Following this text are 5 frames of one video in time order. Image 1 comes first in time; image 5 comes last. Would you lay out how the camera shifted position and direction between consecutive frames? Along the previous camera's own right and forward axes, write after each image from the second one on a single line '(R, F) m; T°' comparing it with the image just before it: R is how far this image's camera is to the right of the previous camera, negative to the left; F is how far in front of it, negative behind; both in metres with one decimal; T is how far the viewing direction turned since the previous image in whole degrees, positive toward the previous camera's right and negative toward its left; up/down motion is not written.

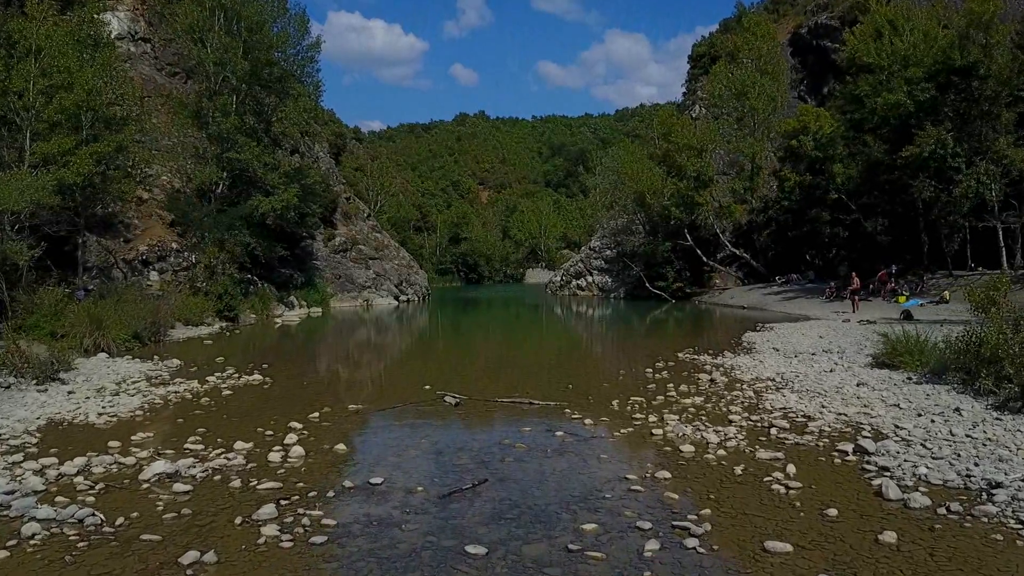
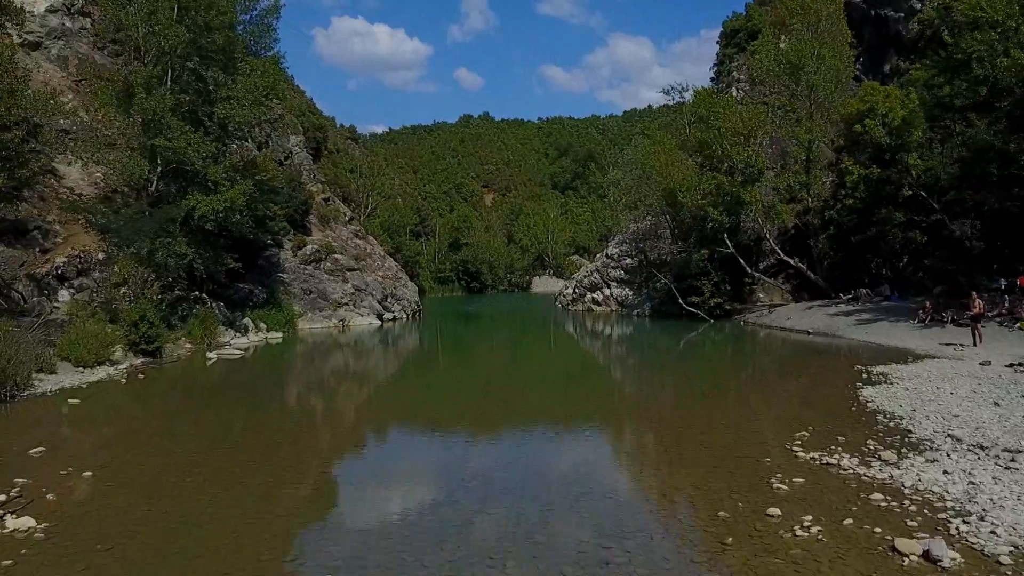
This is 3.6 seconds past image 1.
(+0.1, +7.3) m; -1°
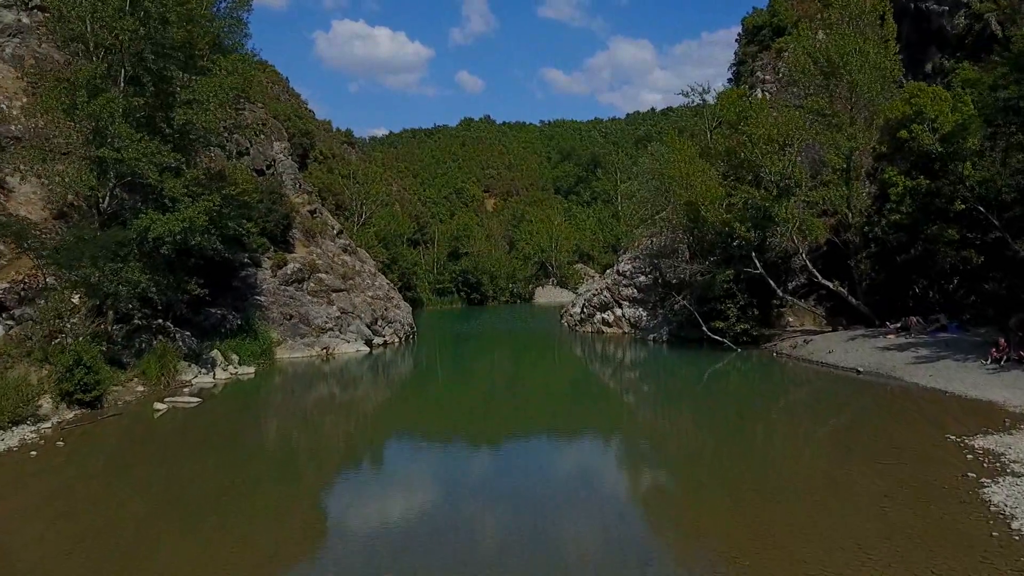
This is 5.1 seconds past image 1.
(-0.1, +3.8) m; 0°
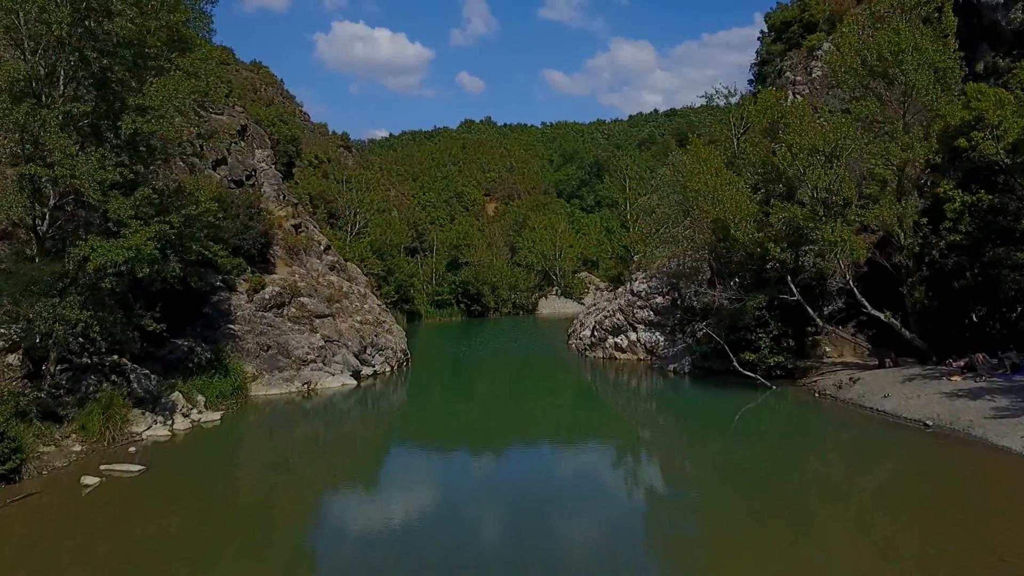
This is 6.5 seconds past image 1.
(-0.1, +3.7) m; 0°
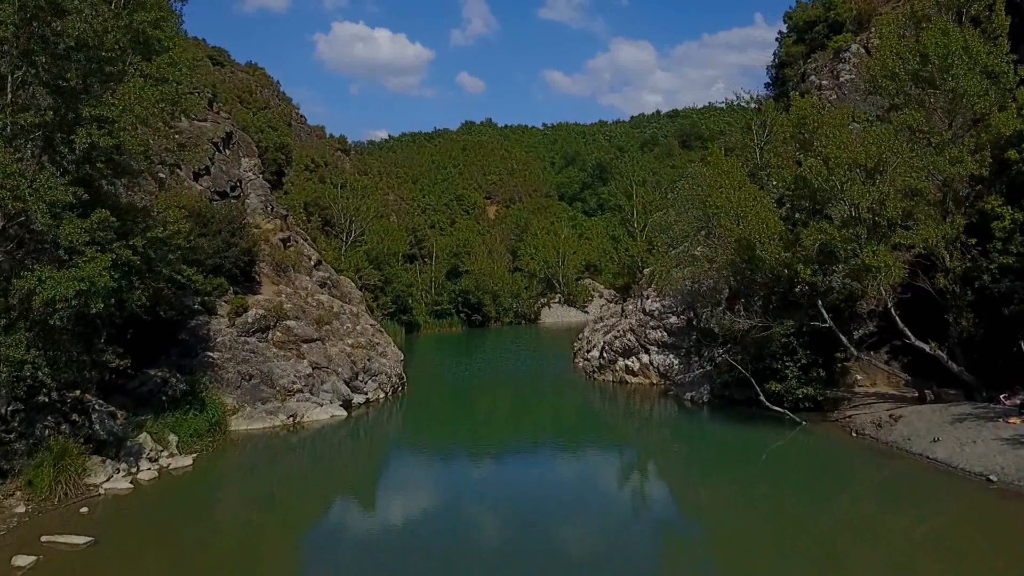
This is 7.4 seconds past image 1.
(-0.1, +2.5) m; 0°
